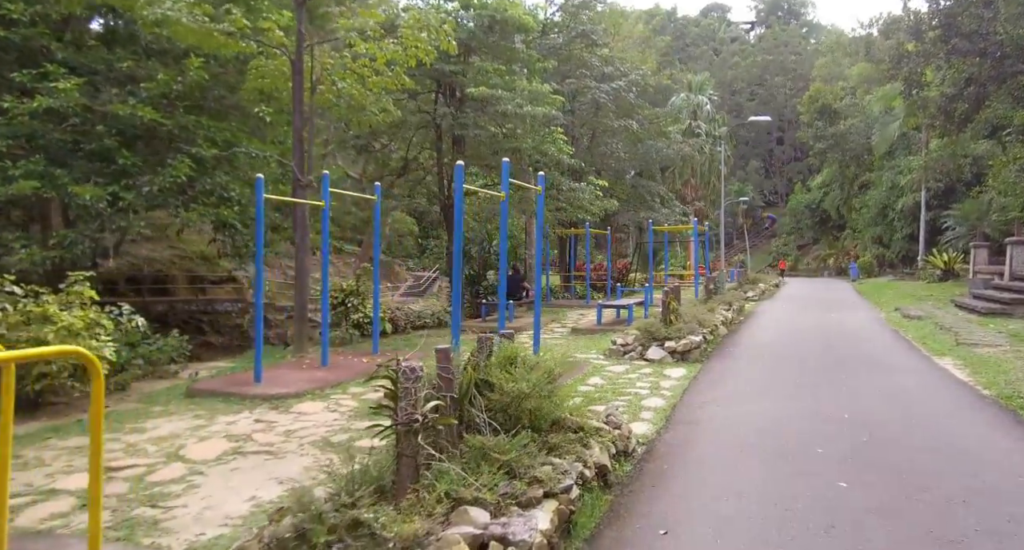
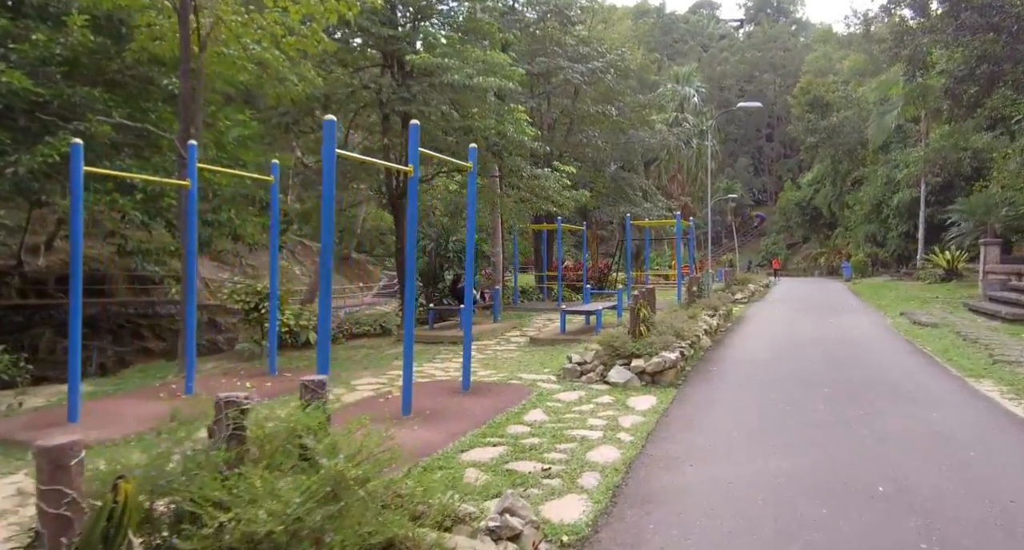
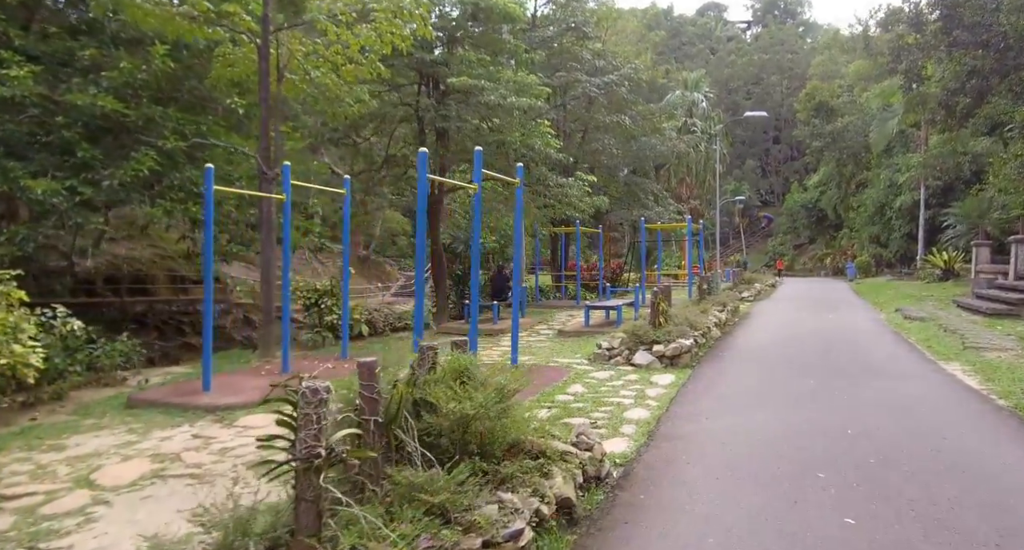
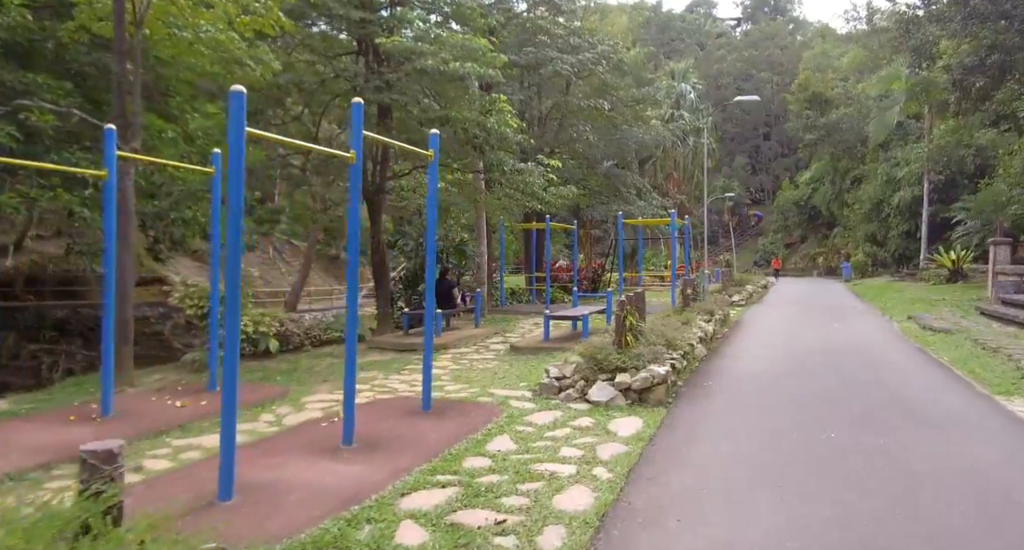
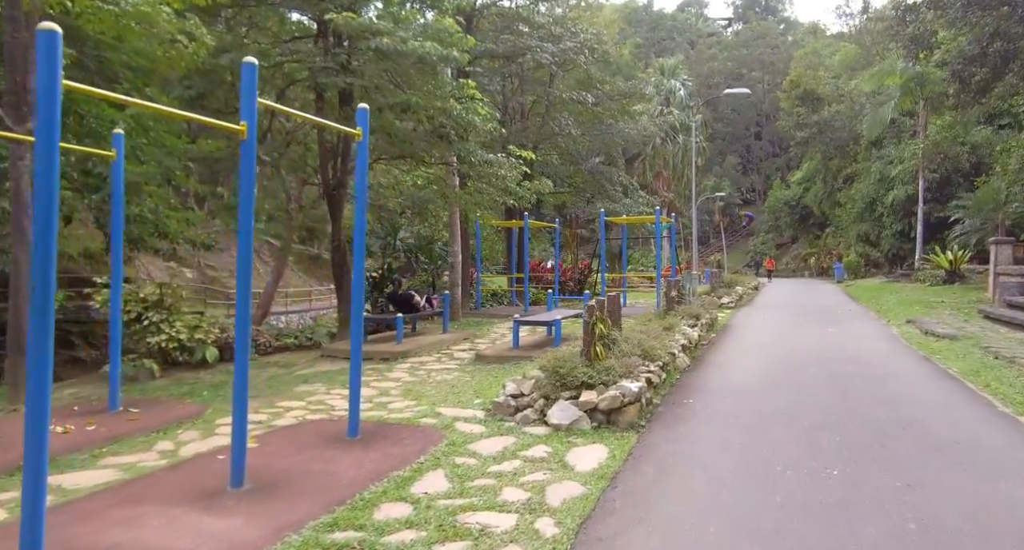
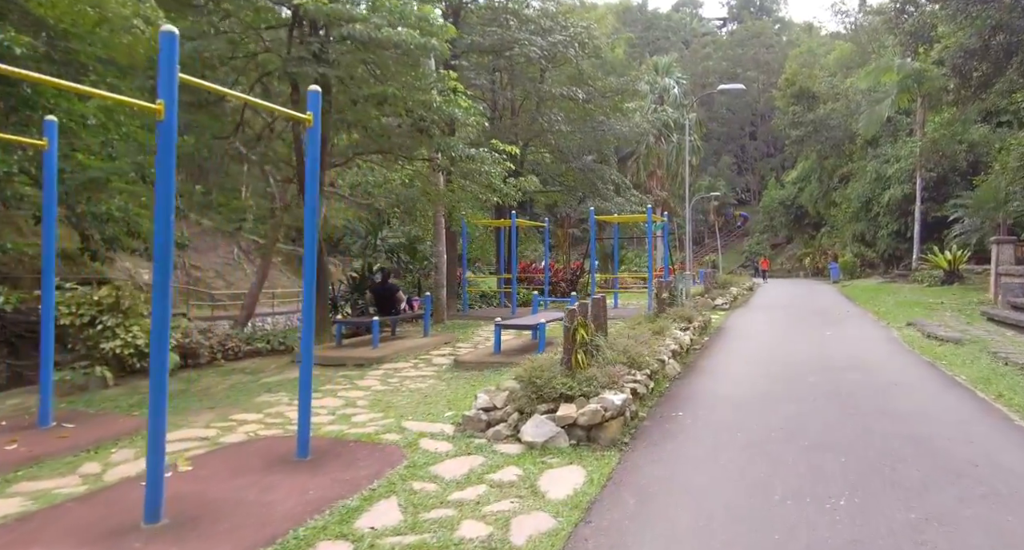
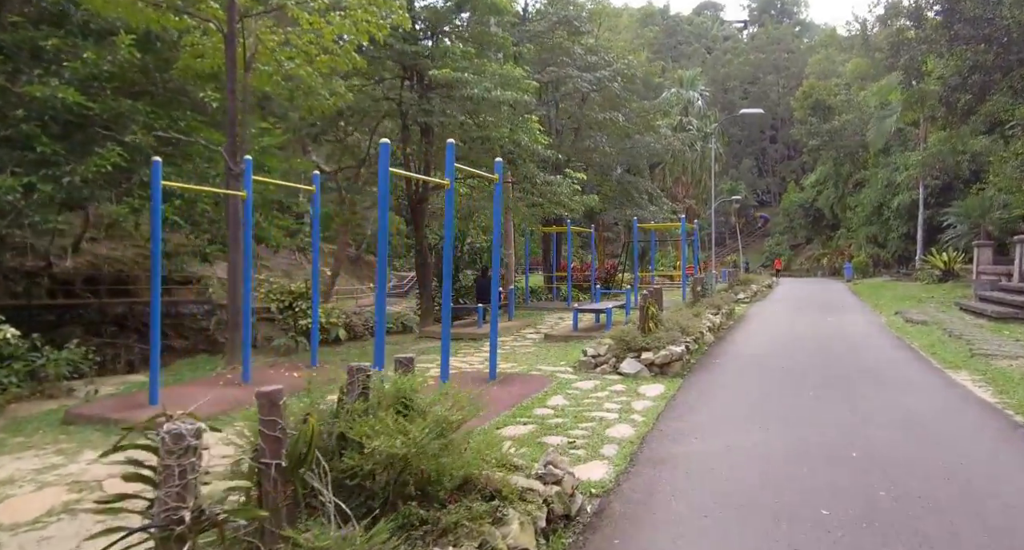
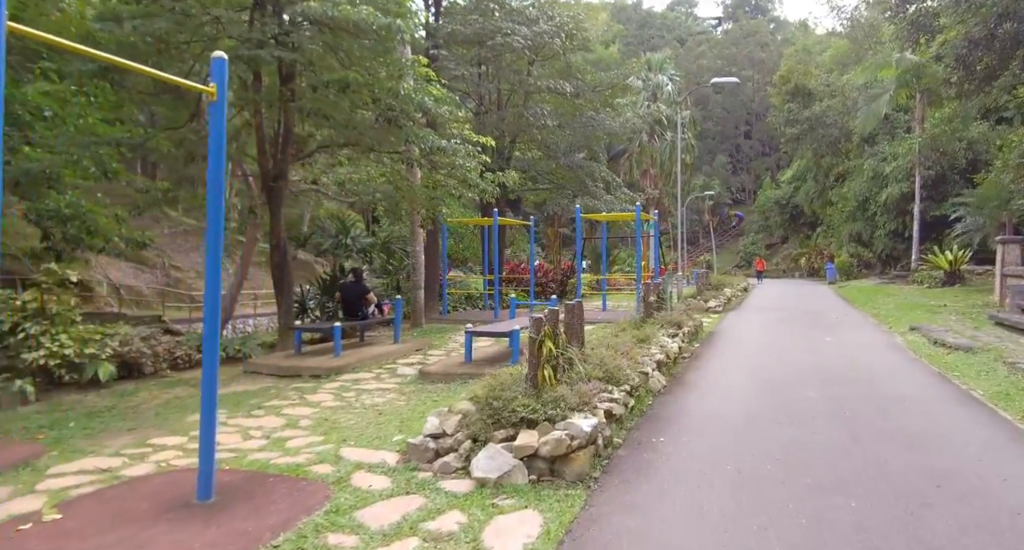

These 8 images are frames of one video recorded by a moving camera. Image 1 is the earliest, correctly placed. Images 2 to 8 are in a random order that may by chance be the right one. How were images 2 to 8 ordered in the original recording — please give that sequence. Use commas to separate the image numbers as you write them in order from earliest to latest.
3, 7, 2, 4, 5, 6, 8
